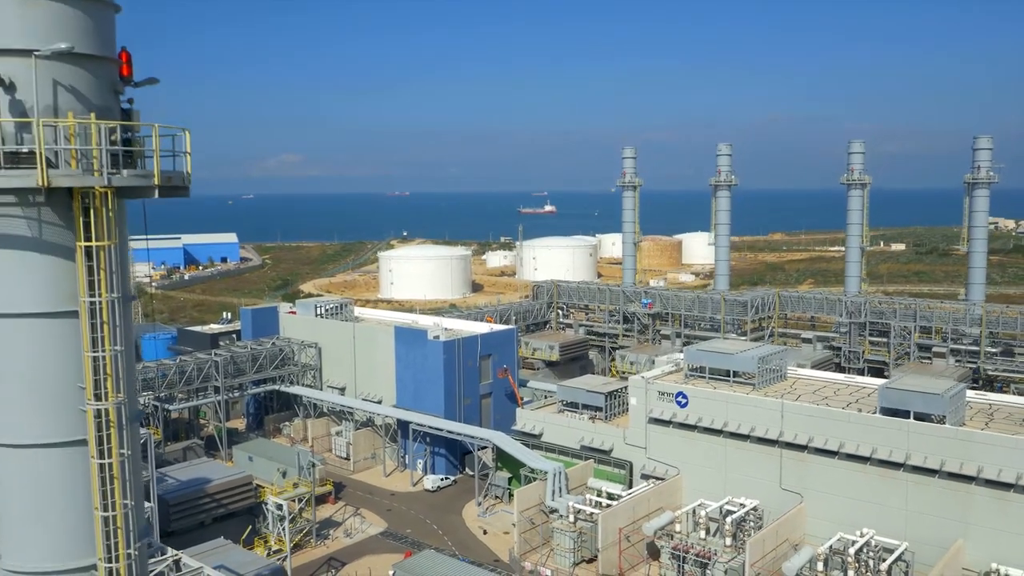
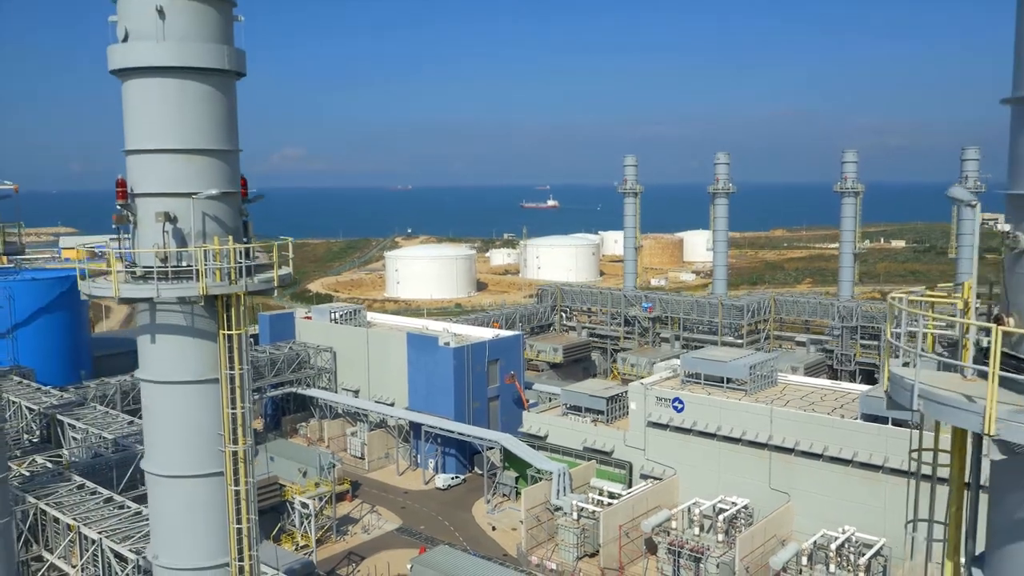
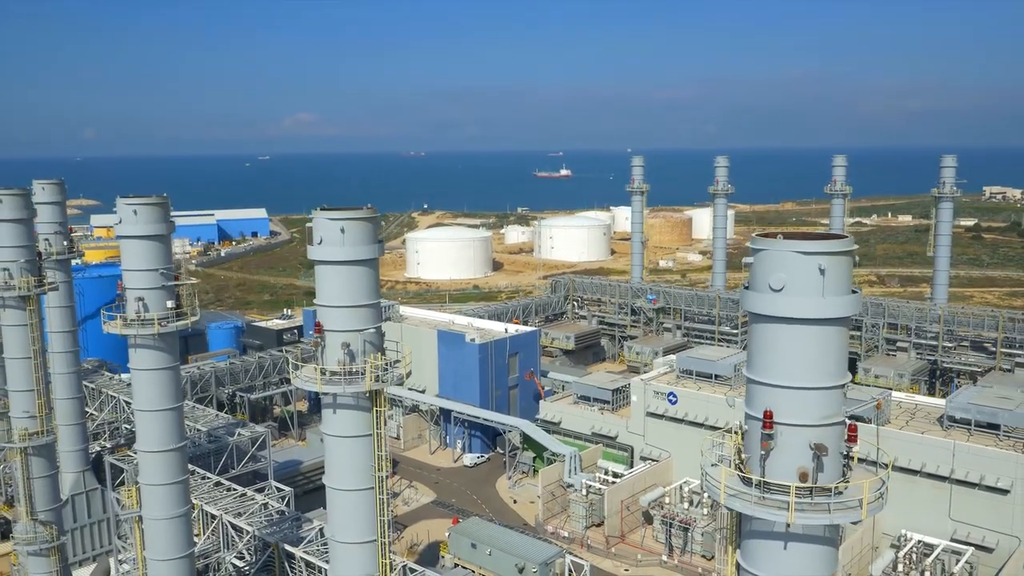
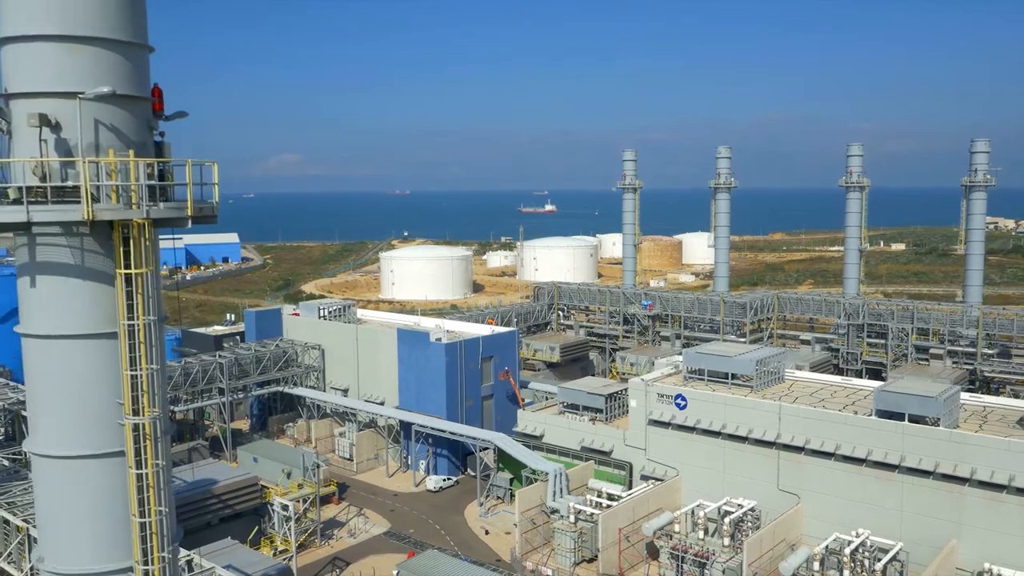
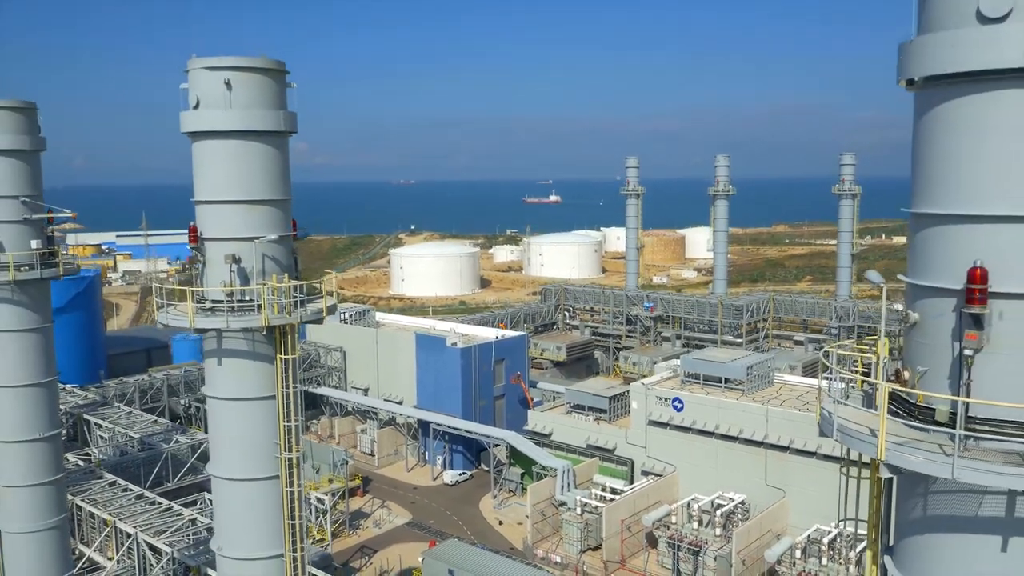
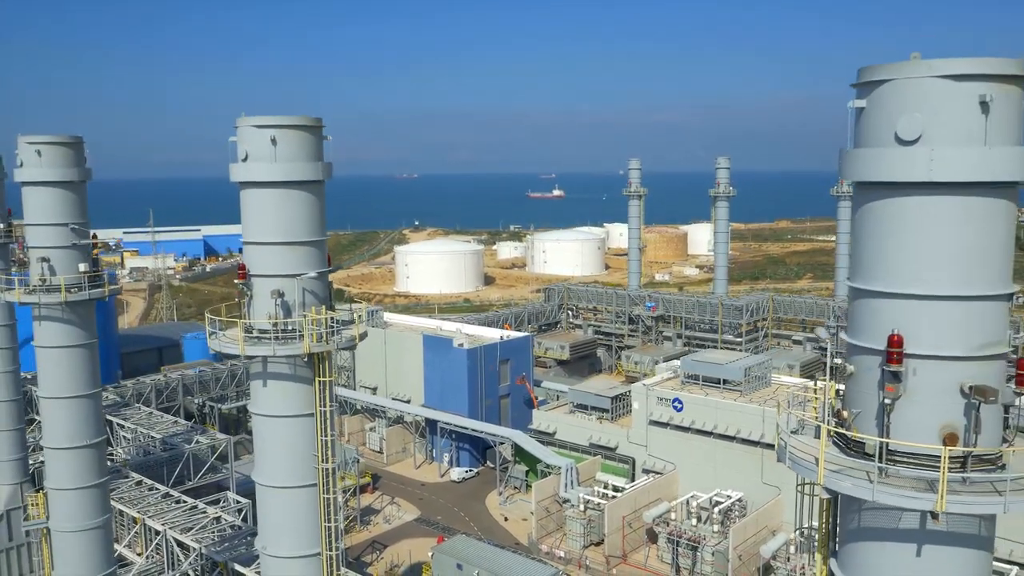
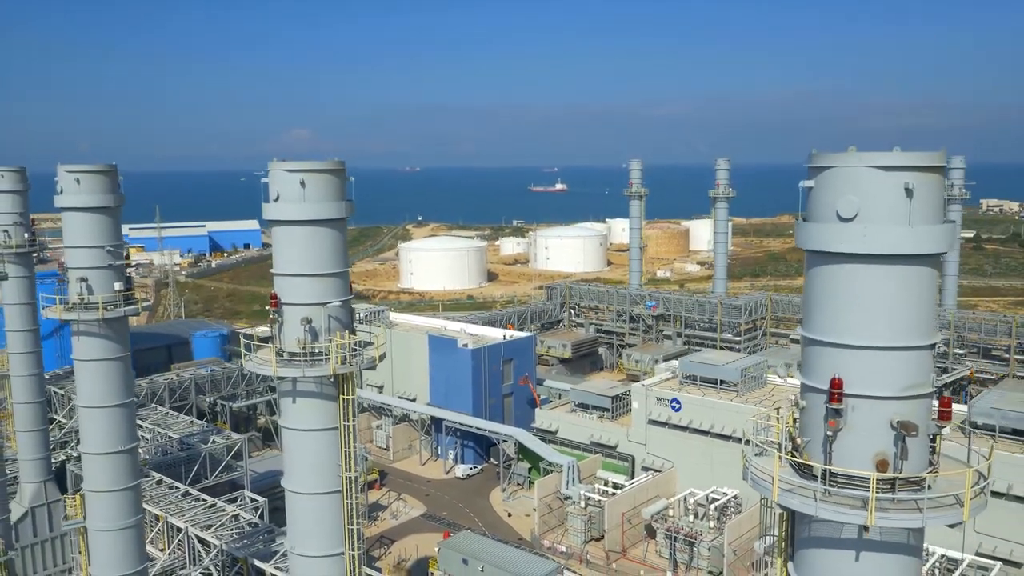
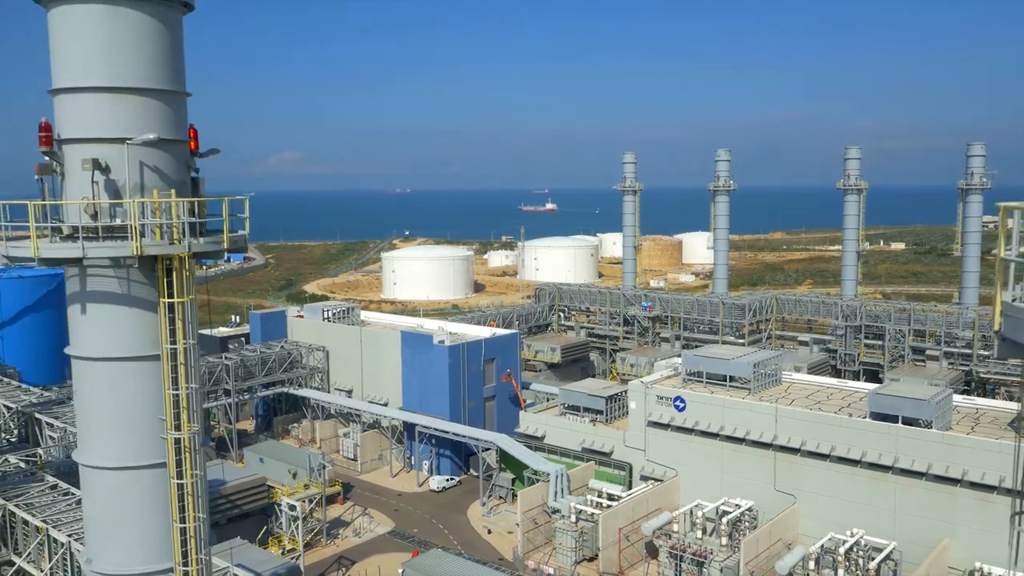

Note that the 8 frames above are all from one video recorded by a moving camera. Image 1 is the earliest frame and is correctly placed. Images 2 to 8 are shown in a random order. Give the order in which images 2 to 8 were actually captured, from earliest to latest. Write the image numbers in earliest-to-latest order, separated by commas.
4, 8, 2, 5, 6, 7, 3
